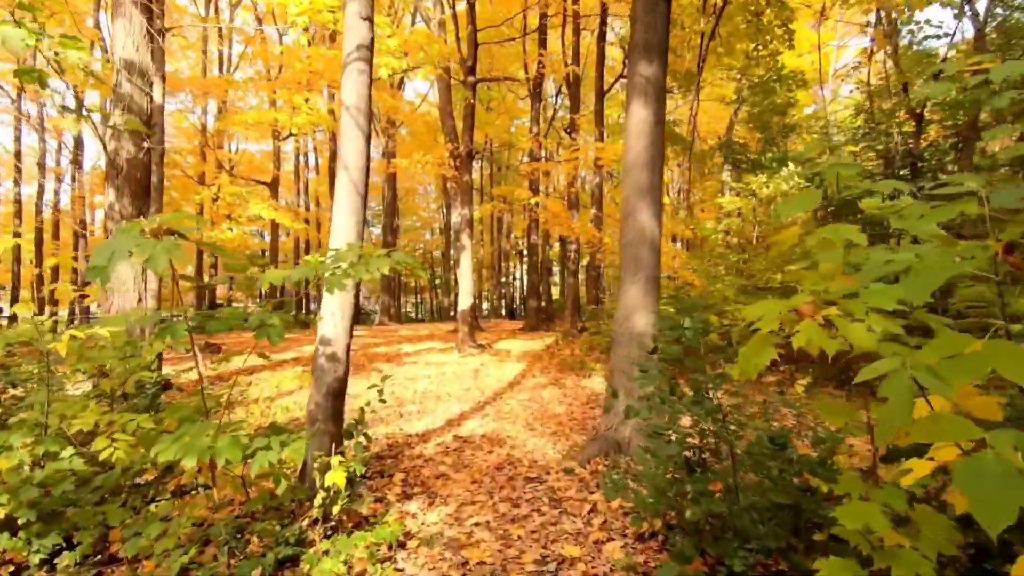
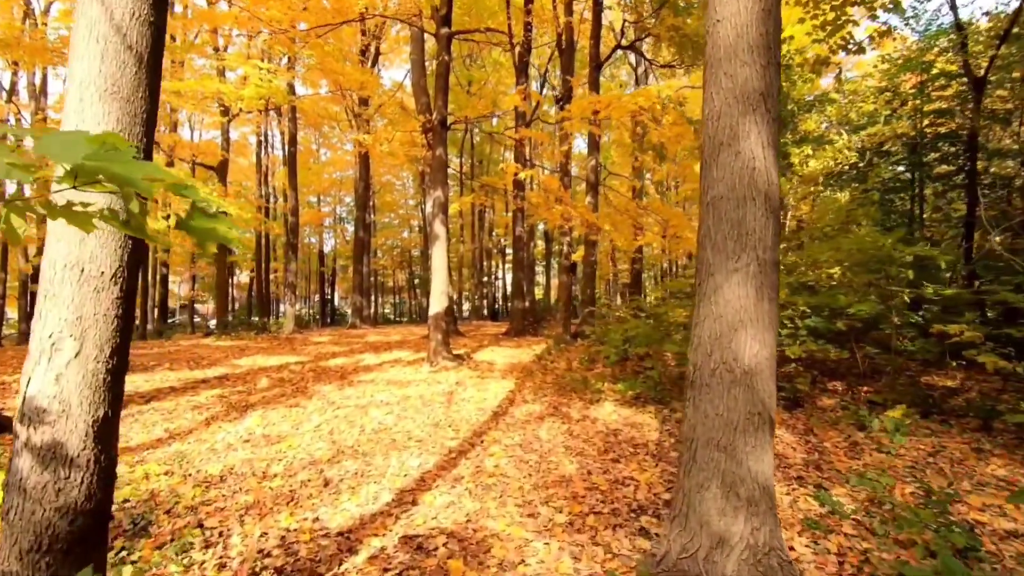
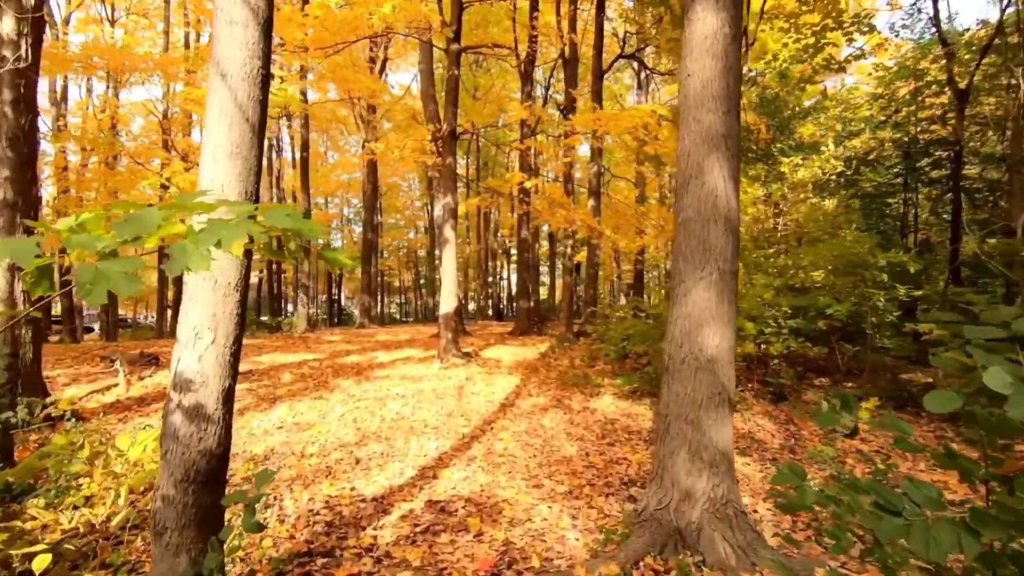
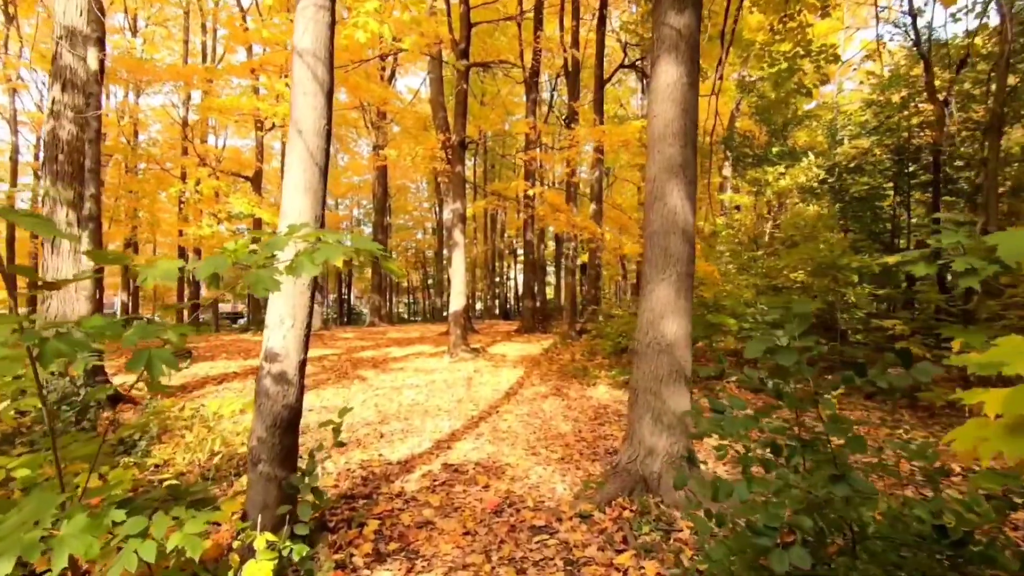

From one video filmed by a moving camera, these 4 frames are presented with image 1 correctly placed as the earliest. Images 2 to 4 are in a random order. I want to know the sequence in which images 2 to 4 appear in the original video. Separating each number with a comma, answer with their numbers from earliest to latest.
4, 3, 2
